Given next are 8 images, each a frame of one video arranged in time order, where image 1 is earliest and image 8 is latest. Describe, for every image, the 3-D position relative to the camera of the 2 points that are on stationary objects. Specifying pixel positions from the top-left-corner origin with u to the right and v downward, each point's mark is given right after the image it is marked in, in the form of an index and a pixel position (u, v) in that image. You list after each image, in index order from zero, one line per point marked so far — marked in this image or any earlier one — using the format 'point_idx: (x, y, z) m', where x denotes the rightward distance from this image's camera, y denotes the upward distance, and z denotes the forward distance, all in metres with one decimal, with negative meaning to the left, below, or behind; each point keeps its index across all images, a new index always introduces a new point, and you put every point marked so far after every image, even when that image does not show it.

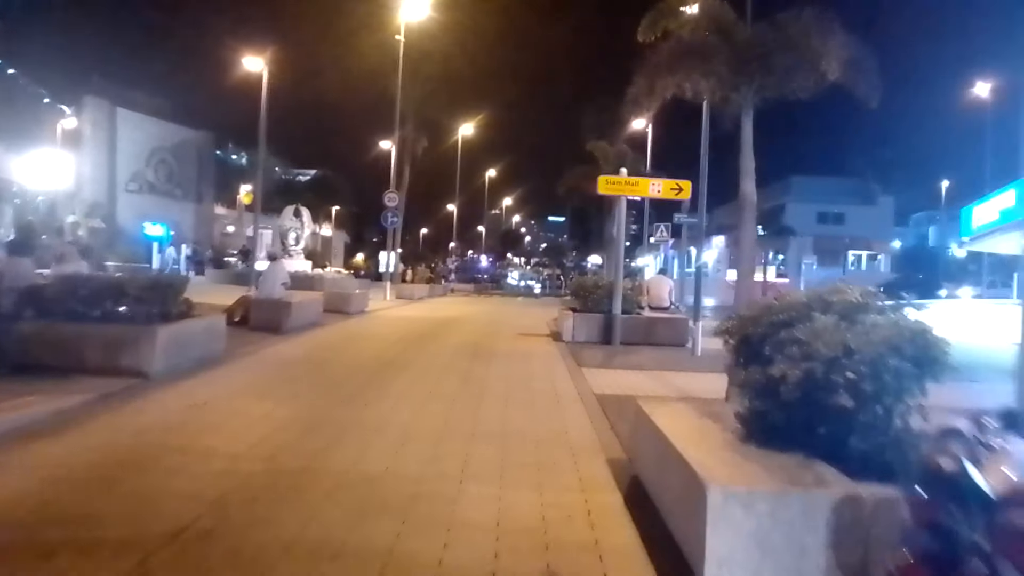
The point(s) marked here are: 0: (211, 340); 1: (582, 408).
0: (-6.1, -1.1, +16.7) m
1: (+1.1, -1.9, +12.9) m
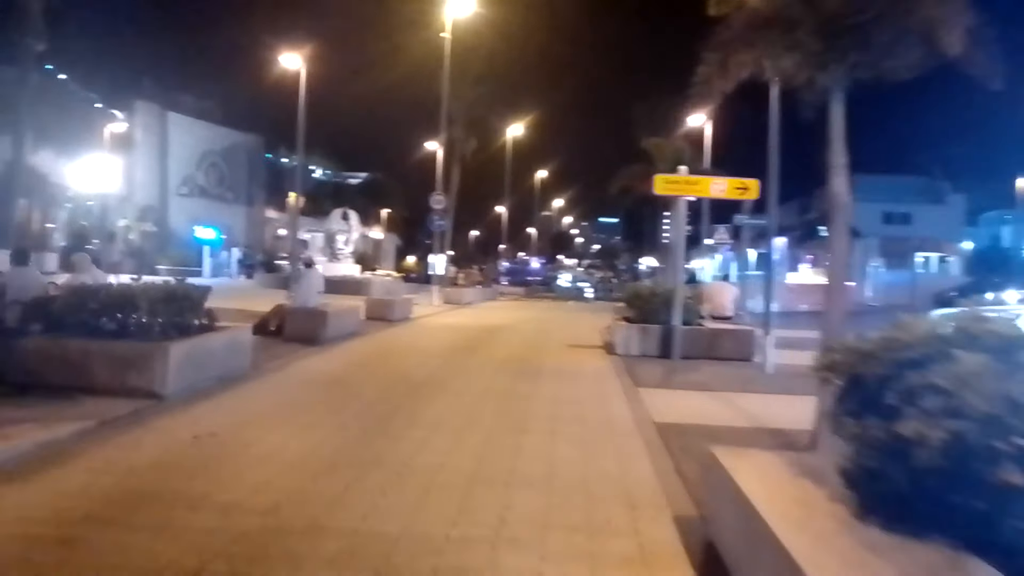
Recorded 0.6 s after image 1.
0: (-5.2, -1.3, +15.4) m
1: (+1.8, -2.1, +11.2) m
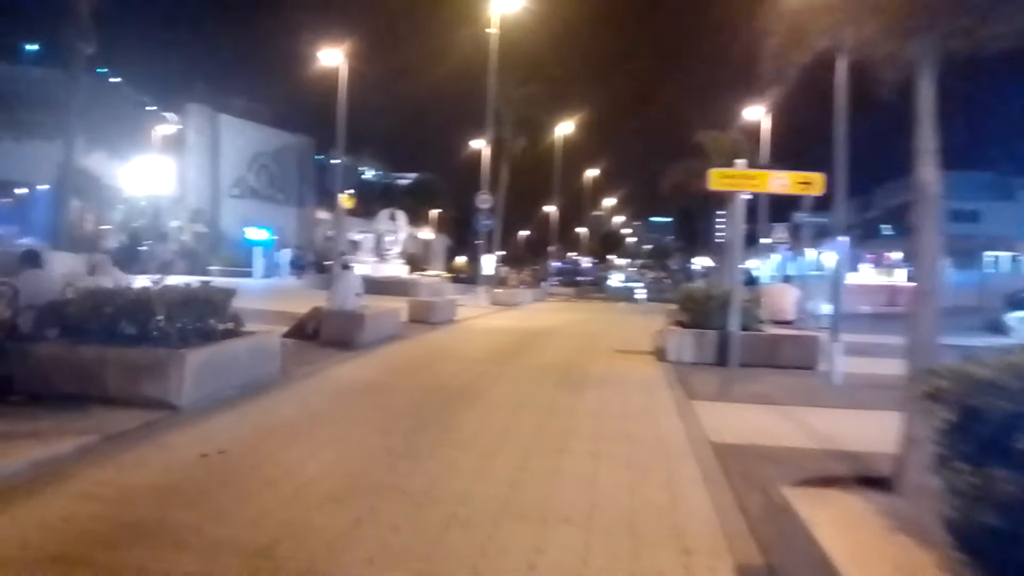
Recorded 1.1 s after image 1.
0: (-4.5, -1.3, +14.6) m
1: (+2.2, -2.2, +9.9) m
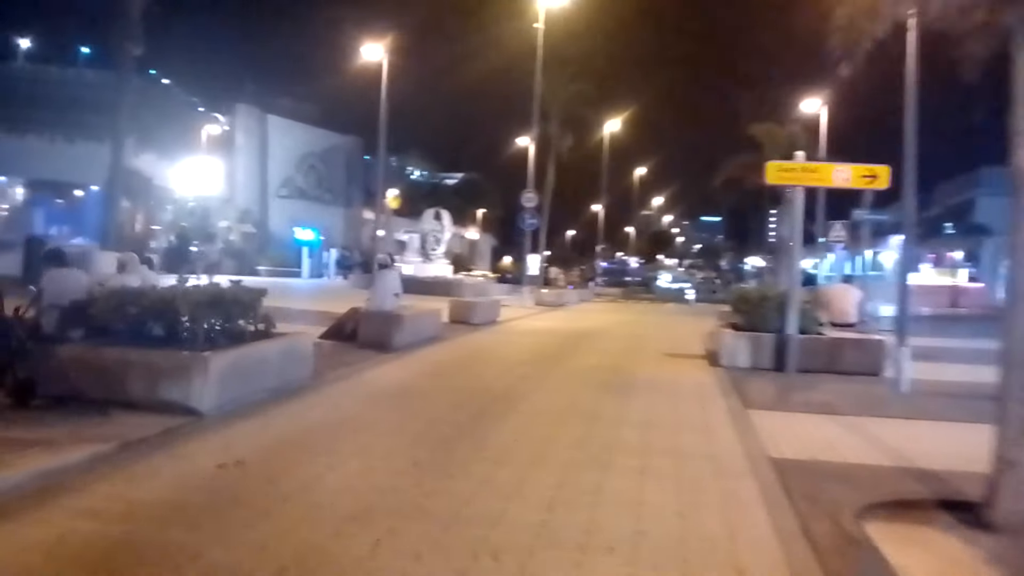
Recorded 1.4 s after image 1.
0: (-3.8, -1.3, +14.0) m
1: (+2.6, -2.2, +9.0) m
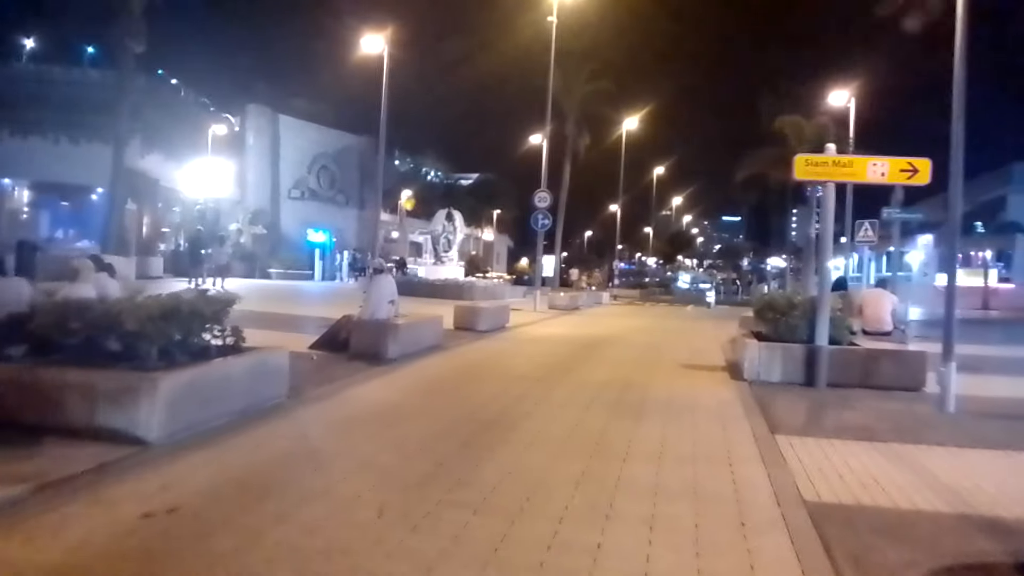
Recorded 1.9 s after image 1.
0: (-3.8, -1.5, +12.6) m
1: (+2.5, -2.3, +7.4) m
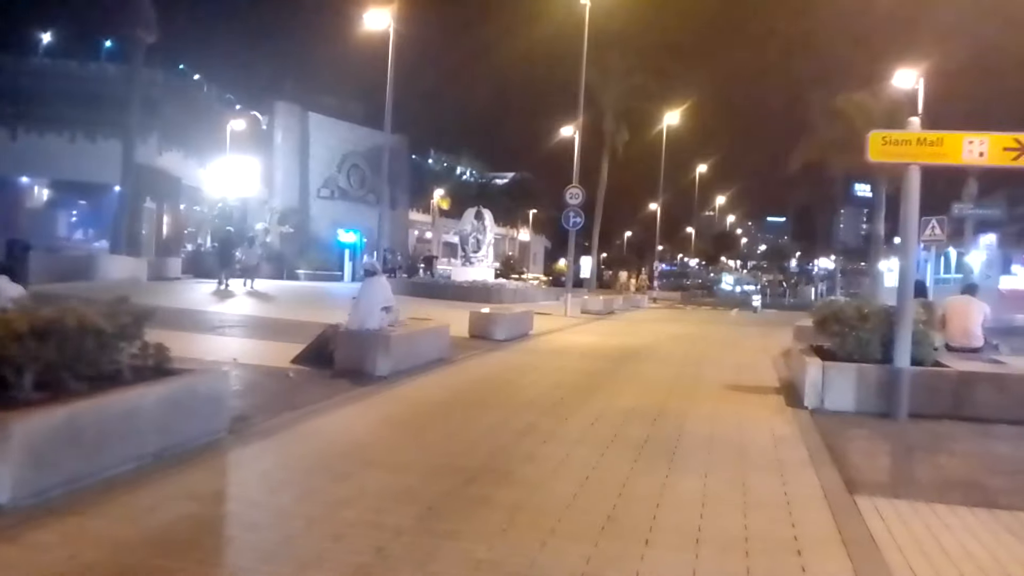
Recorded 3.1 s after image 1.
0: (-3.9, -1.6, +10.0) m
1: (+2.1, -2.4, +4.5) m
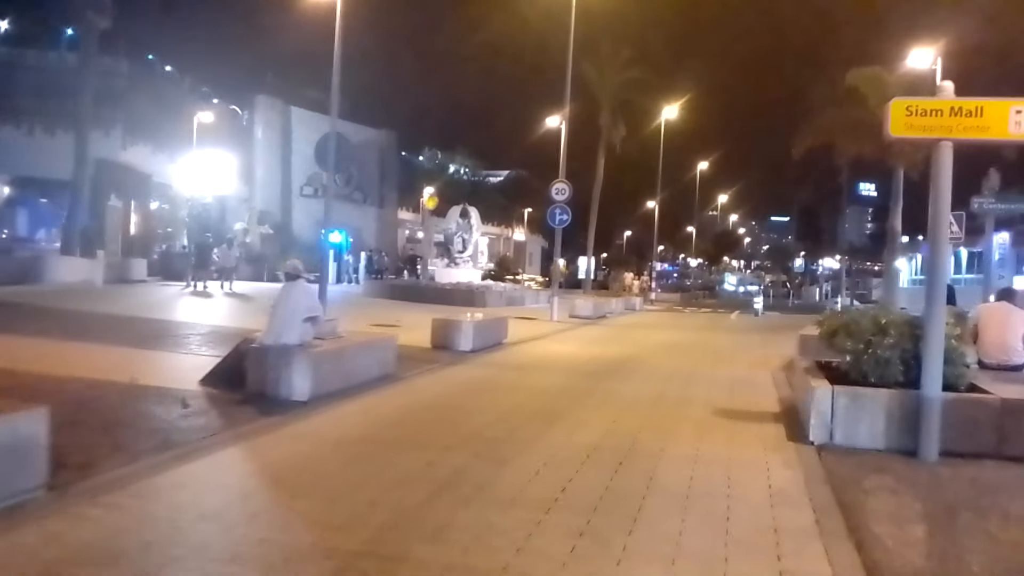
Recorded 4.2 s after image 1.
0: (-4.8, -1.7, +7.4) m
1: (+1.2, -2.5, +1.8) m
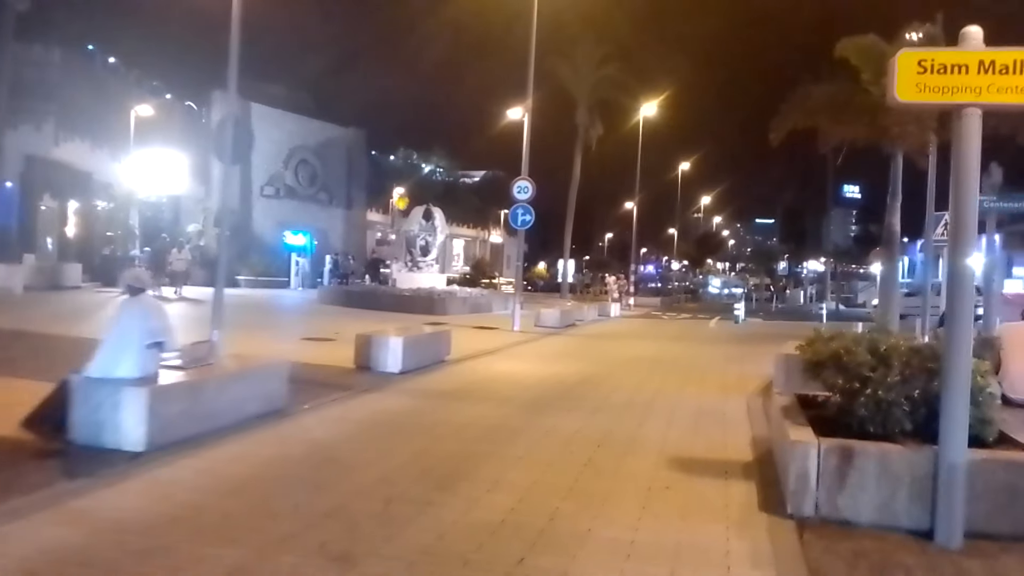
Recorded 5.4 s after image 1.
0: (-5.9, -1.9, +4.4) m
1: (+0.2, -2.7, -1.1) m
